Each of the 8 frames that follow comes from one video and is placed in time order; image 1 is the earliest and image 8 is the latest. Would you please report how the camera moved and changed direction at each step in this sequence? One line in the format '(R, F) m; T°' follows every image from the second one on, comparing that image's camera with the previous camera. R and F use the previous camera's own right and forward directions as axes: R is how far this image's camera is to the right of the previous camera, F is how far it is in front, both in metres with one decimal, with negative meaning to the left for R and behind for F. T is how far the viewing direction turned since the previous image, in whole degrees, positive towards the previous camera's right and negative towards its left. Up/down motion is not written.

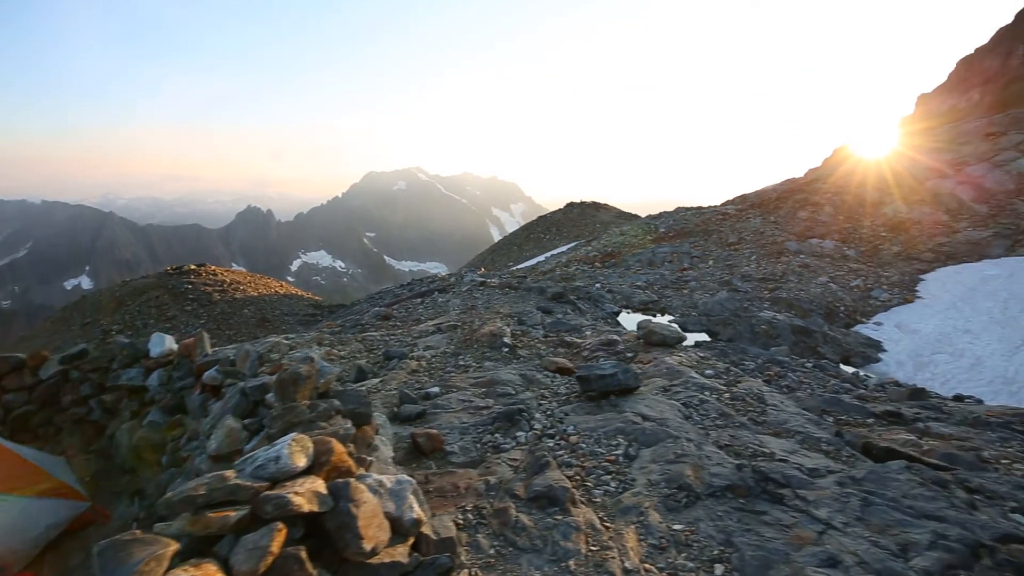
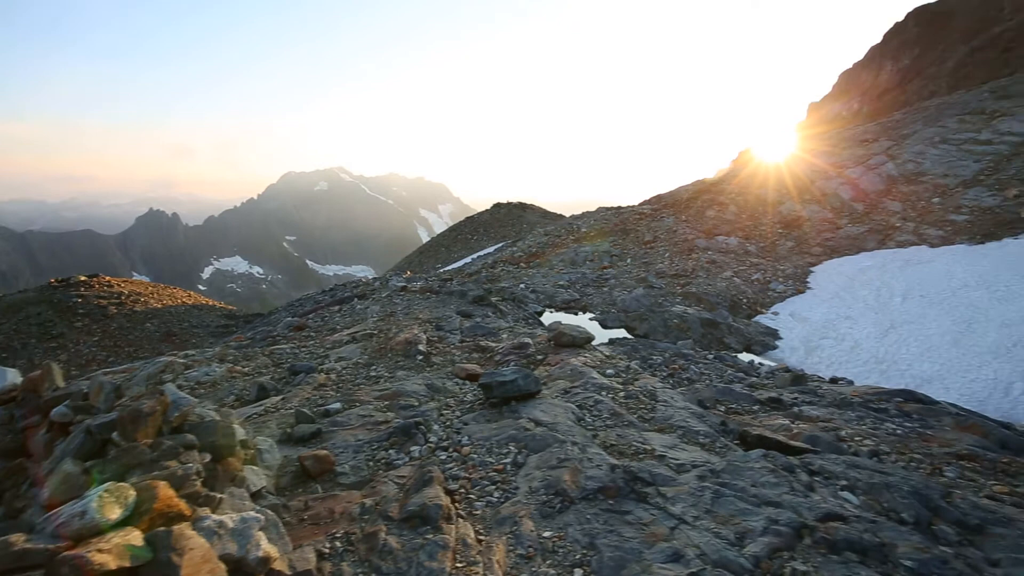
(+0.4, 0.0) m; +8°
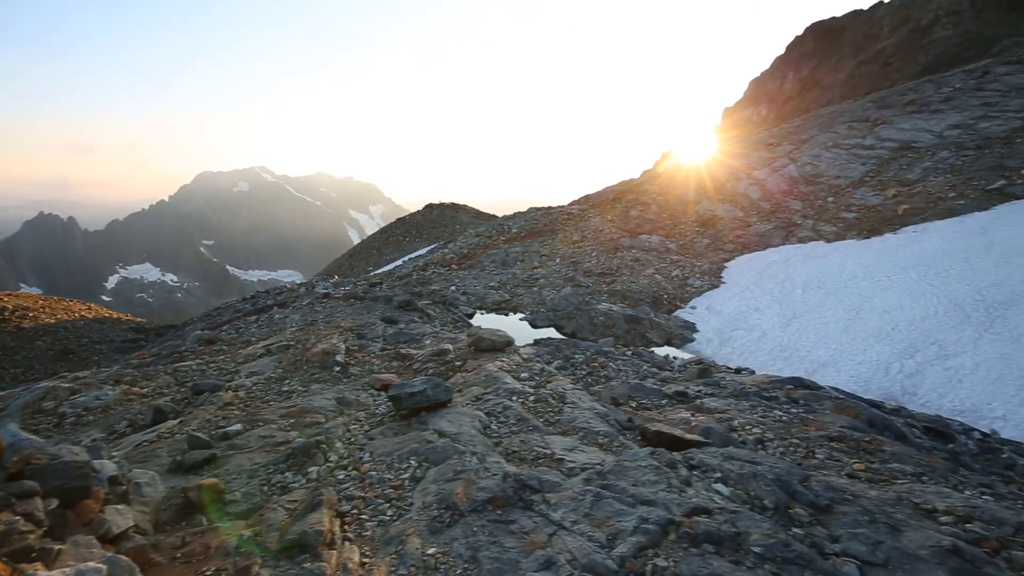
(+0.3, 0.0) m; +7°
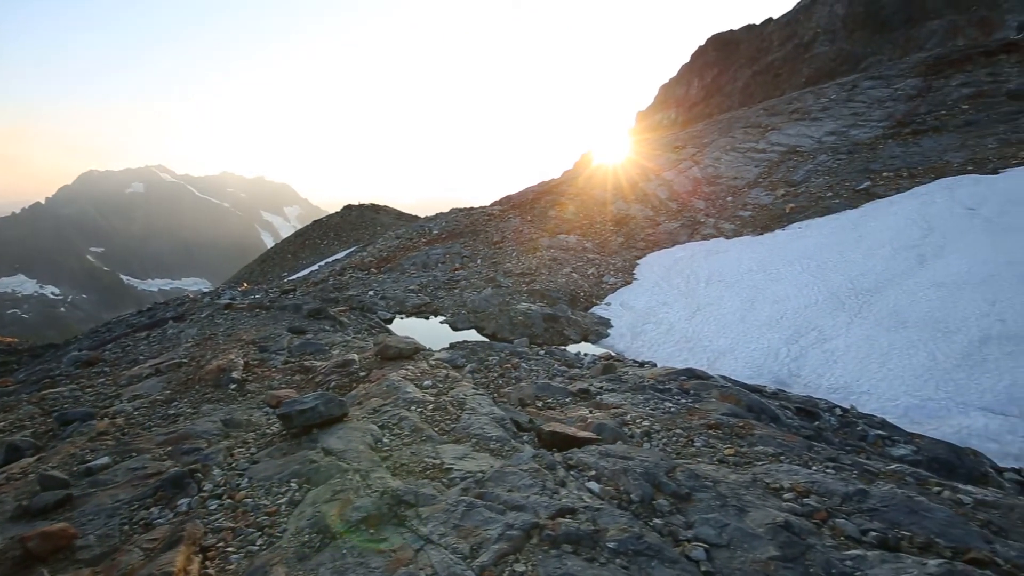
(+0.4, -0.1) m; +8°
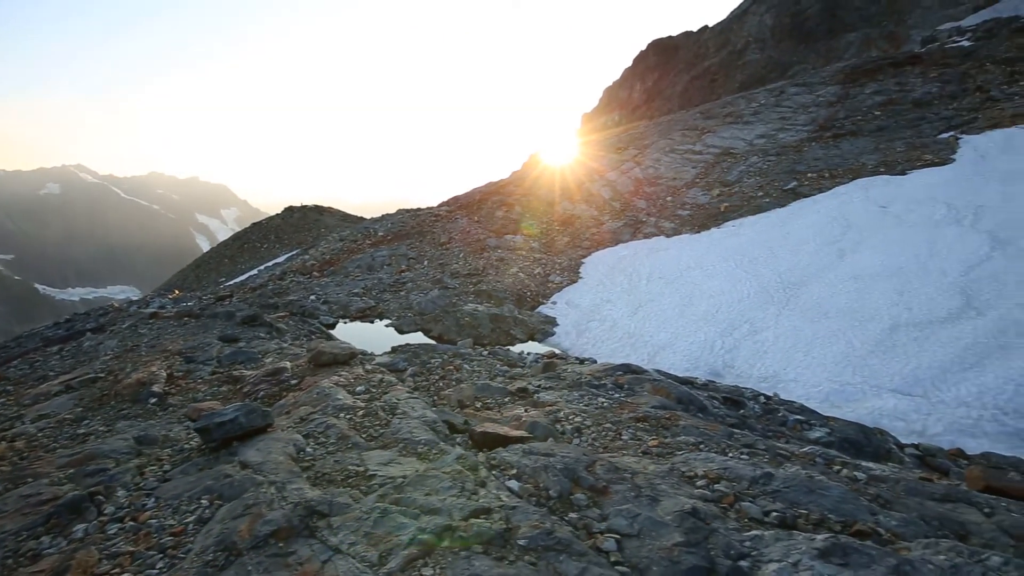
(+0.3, 0.0) m; +6°
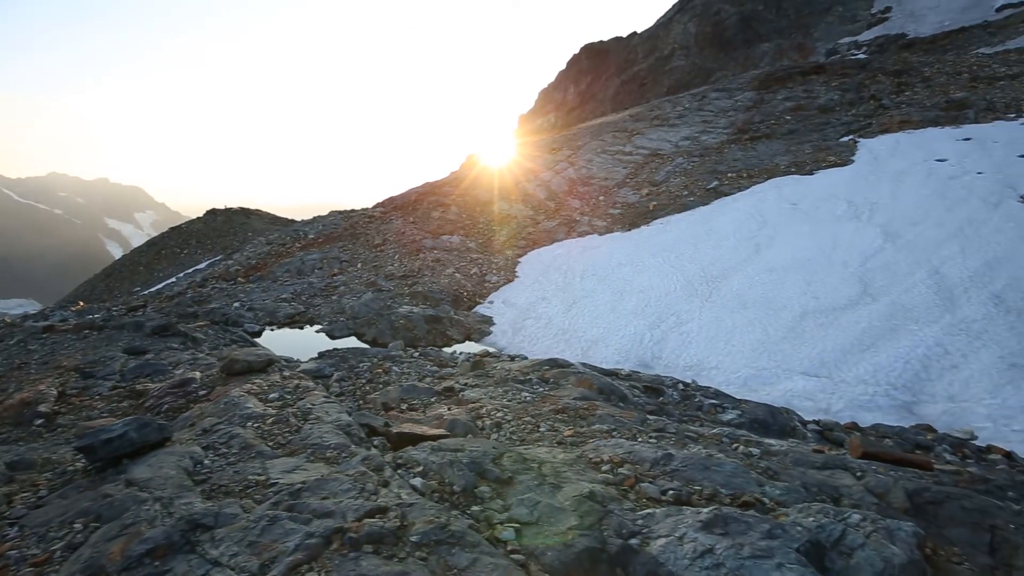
(+0.3, 0.0) m; +7°
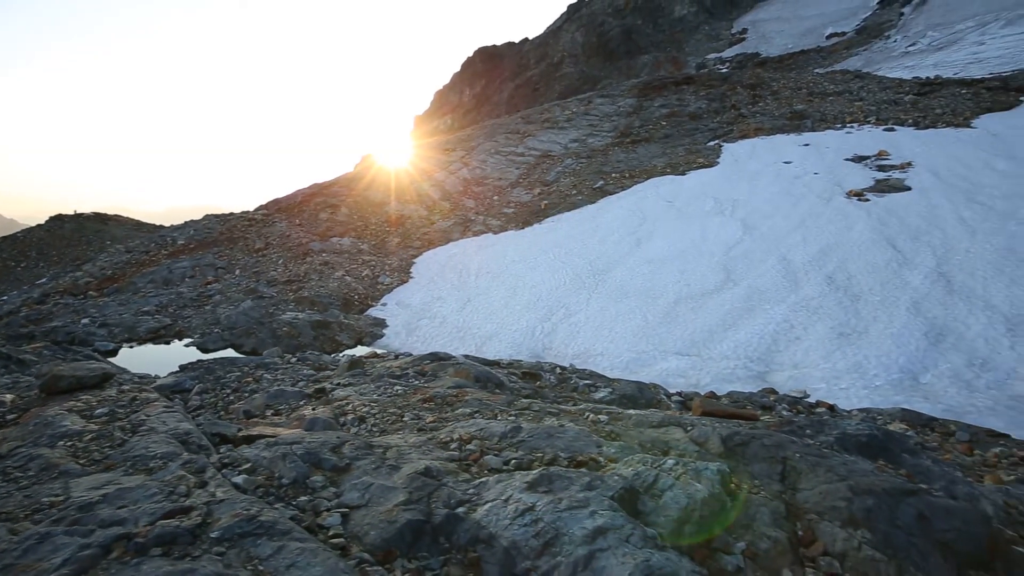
(+0.5, 0.0) m; +11°
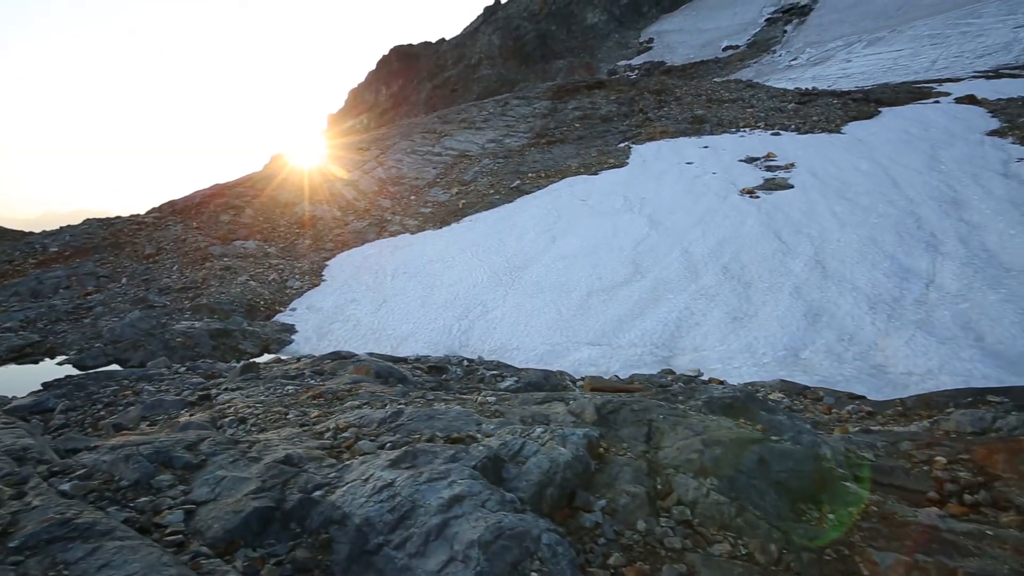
(+0.4, 0.0) m; +9°
